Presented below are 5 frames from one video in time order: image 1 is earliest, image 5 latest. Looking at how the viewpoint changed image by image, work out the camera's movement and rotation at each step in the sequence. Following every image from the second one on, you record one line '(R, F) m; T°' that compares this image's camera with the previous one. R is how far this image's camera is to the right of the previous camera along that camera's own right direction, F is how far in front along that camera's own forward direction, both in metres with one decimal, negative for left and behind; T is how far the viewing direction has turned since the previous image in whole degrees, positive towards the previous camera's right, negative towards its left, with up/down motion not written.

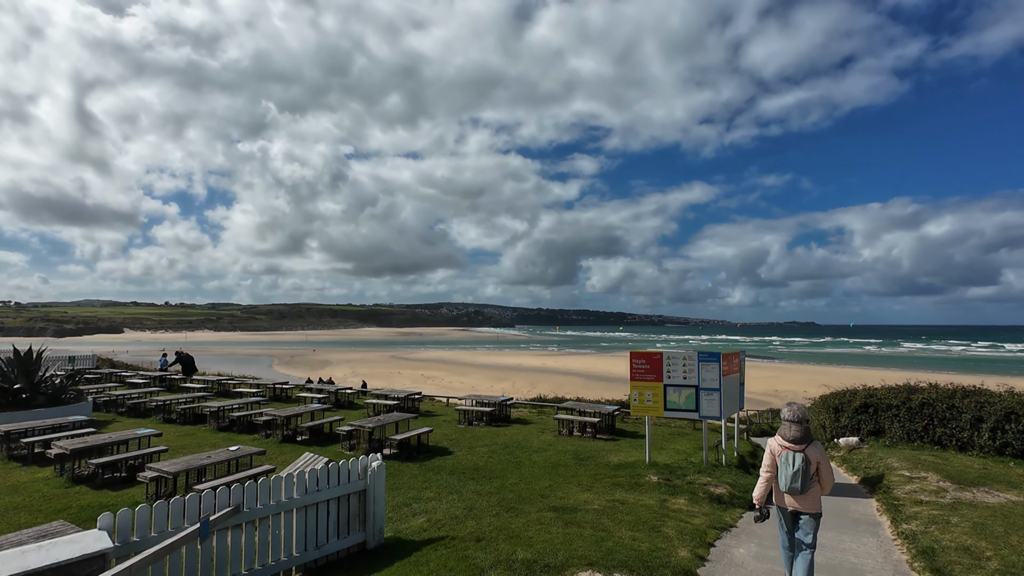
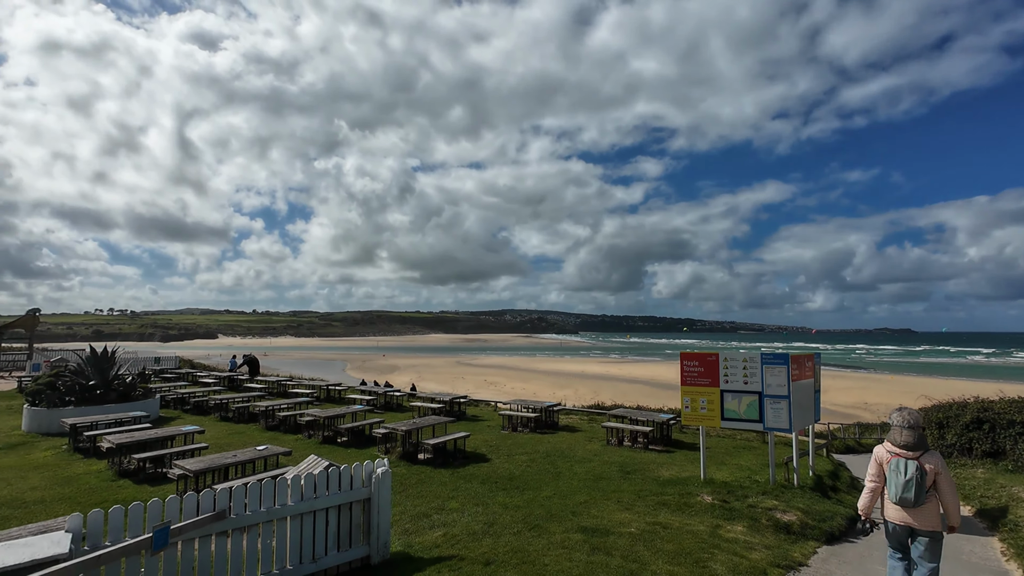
(+0.5, +0.8) m; -8°
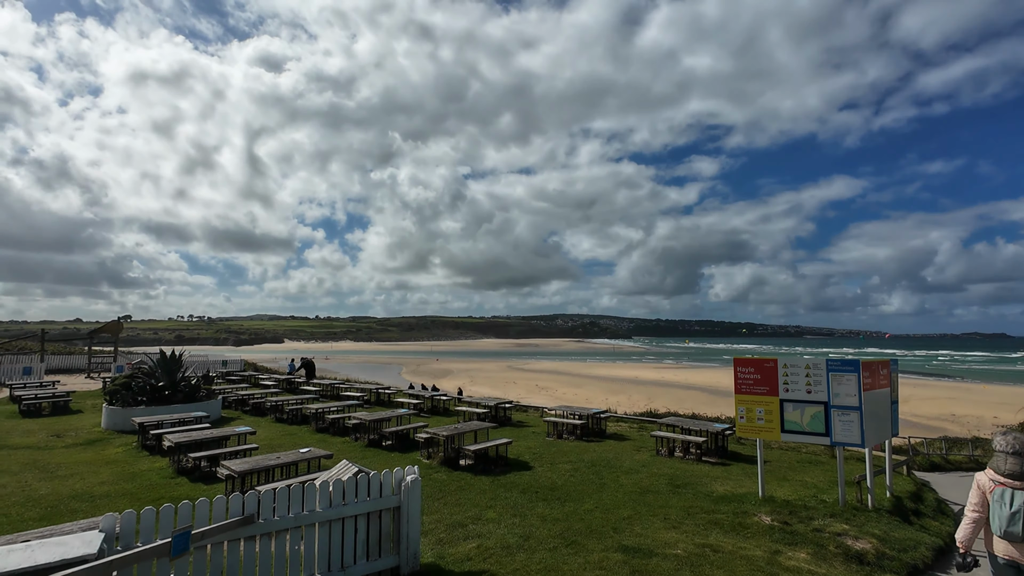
(+0.2, +0.3) m; -6°
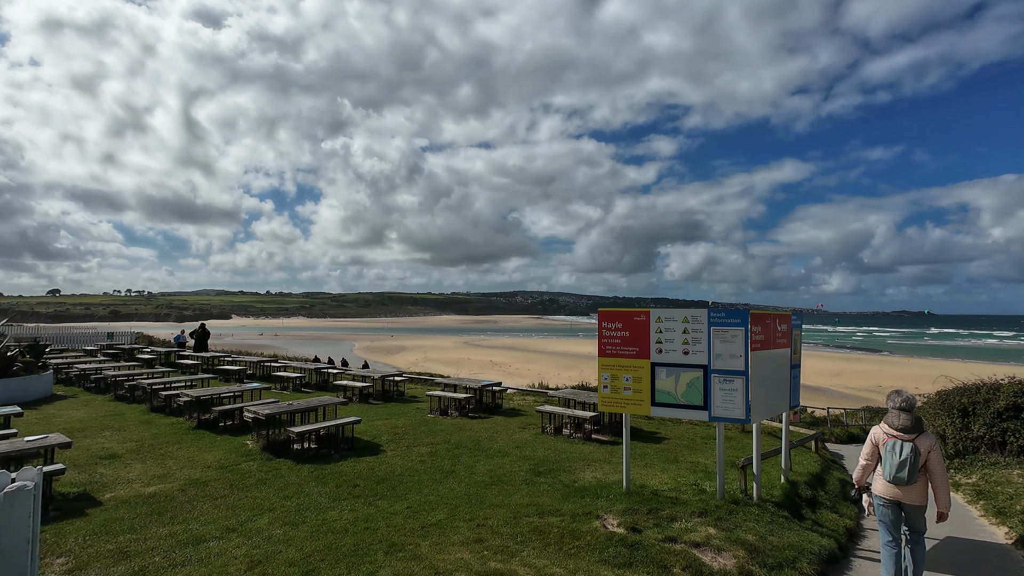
(+2.1, +2.0) m; +5°
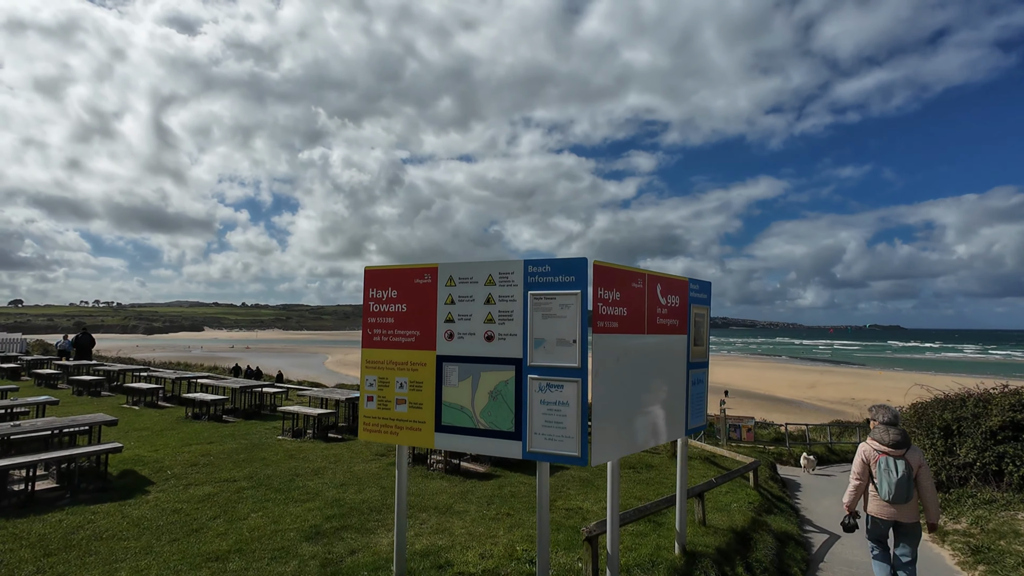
(+2.1, +2.4) m; +2°
